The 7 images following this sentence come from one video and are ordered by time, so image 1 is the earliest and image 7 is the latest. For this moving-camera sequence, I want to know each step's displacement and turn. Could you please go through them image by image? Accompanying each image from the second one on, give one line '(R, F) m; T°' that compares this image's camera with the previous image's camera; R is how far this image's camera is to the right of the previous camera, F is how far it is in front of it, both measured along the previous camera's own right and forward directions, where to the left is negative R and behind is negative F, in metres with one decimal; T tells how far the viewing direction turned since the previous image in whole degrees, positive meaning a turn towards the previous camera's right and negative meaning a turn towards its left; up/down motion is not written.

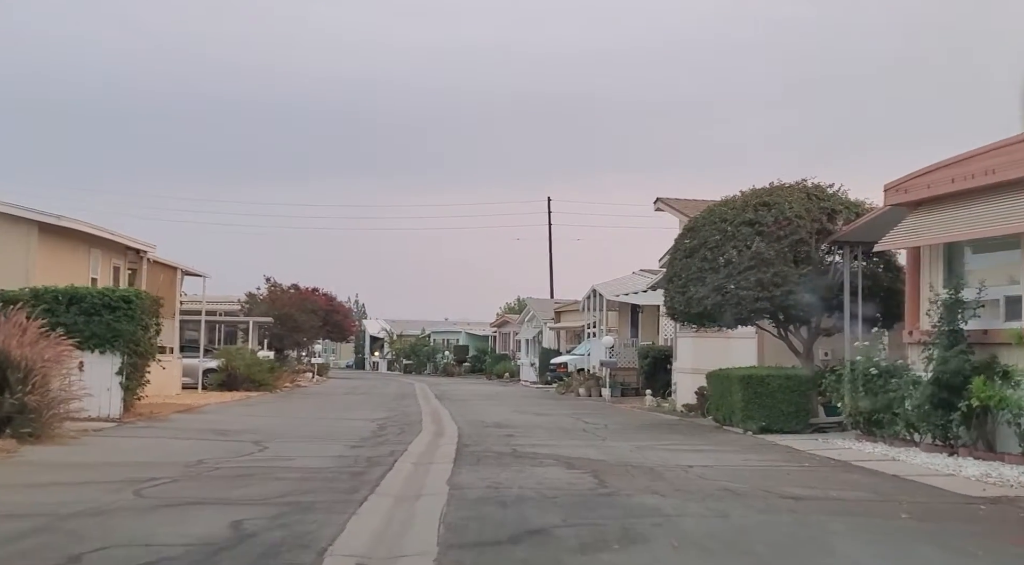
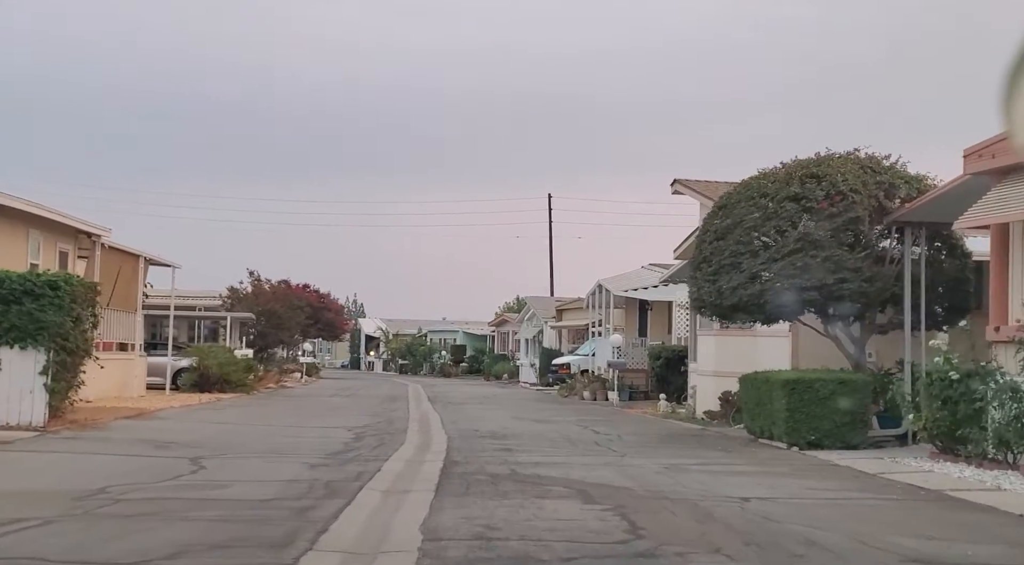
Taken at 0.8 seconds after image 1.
(0.0, +3.3) m; 0°
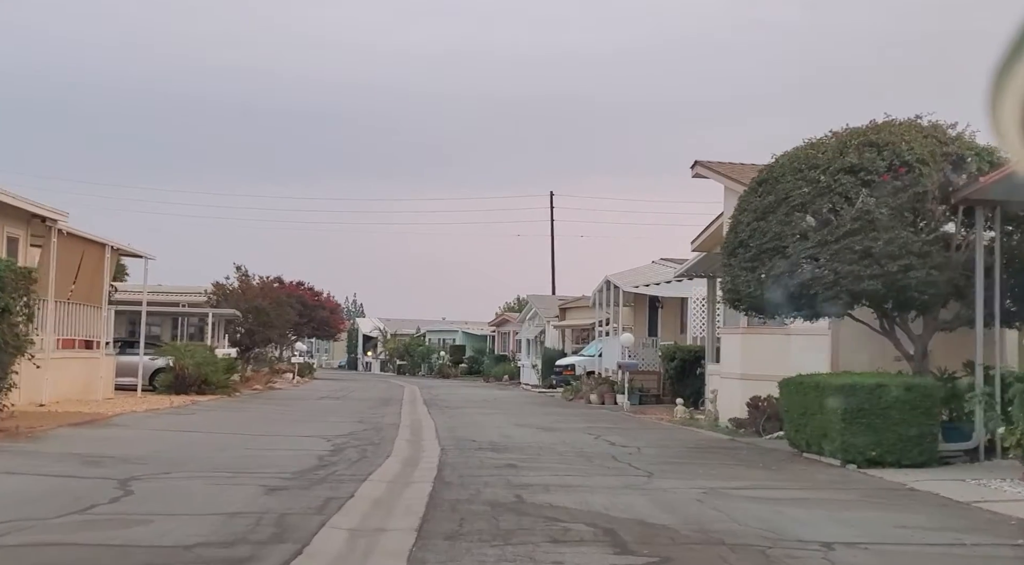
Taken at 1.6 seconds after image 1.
(-0.1, +2.7) m; 0°
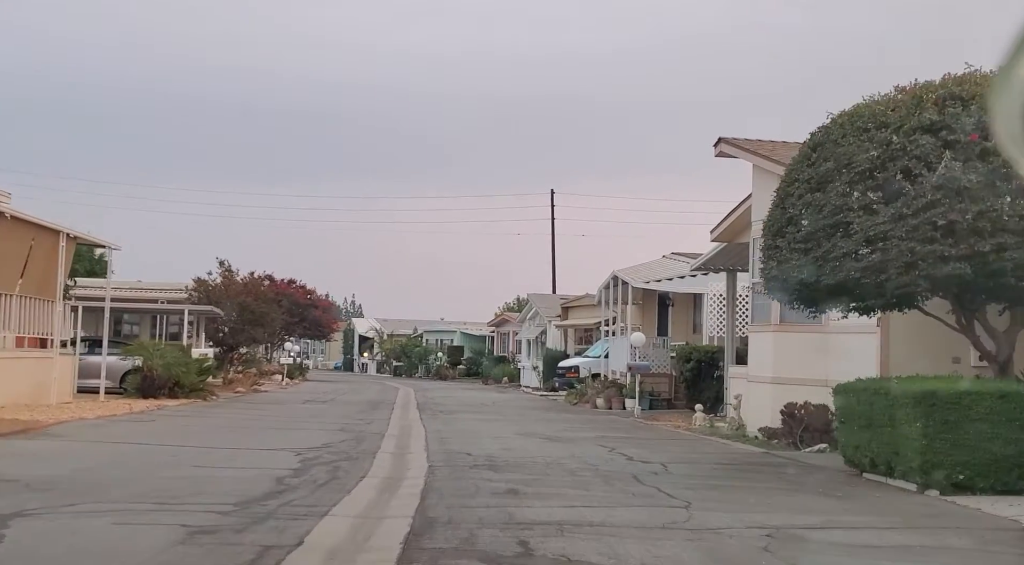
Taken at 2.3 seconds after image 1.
(0.0, +2.8) m; 0°
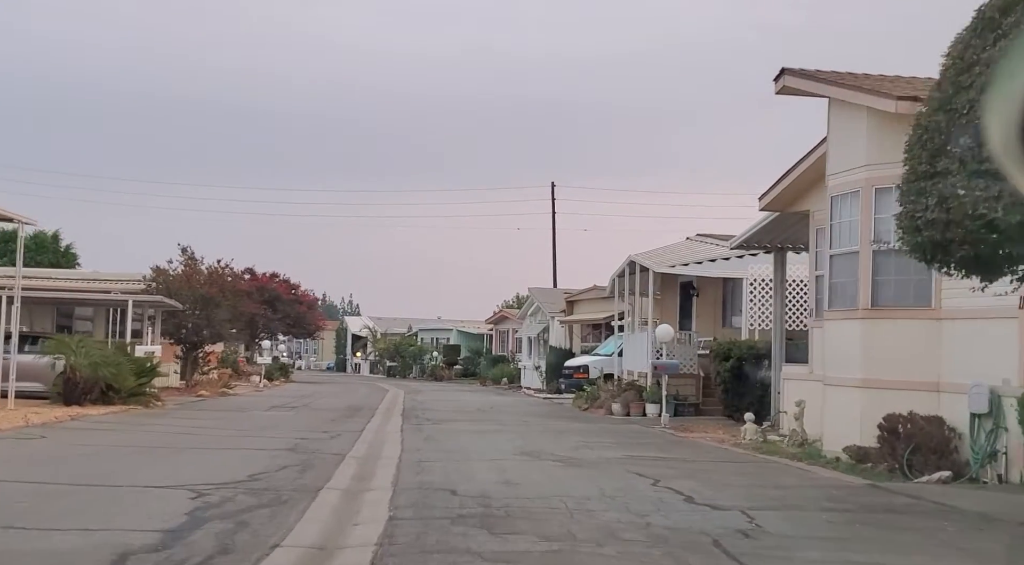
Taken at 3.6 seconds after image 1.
(0.0, +5.1) m; 0°
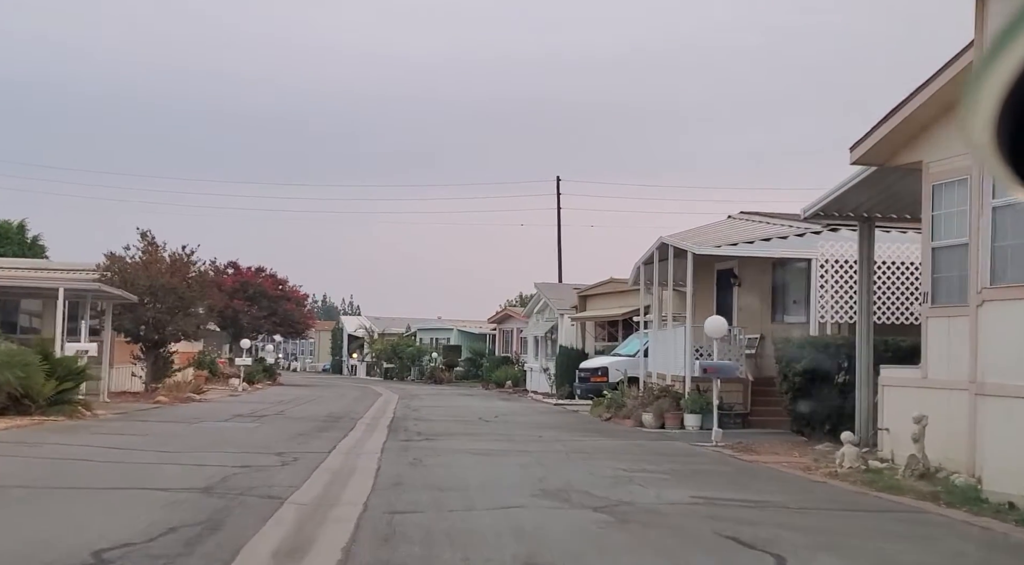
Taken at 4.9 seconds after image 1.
(-0.2, +5.1) m; 0°
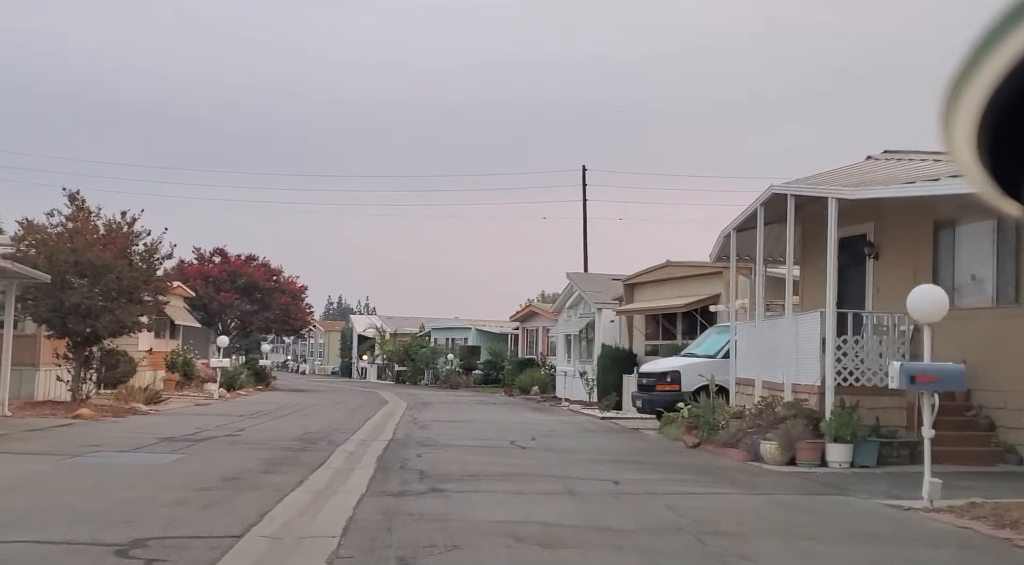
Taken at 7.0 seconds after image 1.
(-0.5, +8.0) m; -1°
